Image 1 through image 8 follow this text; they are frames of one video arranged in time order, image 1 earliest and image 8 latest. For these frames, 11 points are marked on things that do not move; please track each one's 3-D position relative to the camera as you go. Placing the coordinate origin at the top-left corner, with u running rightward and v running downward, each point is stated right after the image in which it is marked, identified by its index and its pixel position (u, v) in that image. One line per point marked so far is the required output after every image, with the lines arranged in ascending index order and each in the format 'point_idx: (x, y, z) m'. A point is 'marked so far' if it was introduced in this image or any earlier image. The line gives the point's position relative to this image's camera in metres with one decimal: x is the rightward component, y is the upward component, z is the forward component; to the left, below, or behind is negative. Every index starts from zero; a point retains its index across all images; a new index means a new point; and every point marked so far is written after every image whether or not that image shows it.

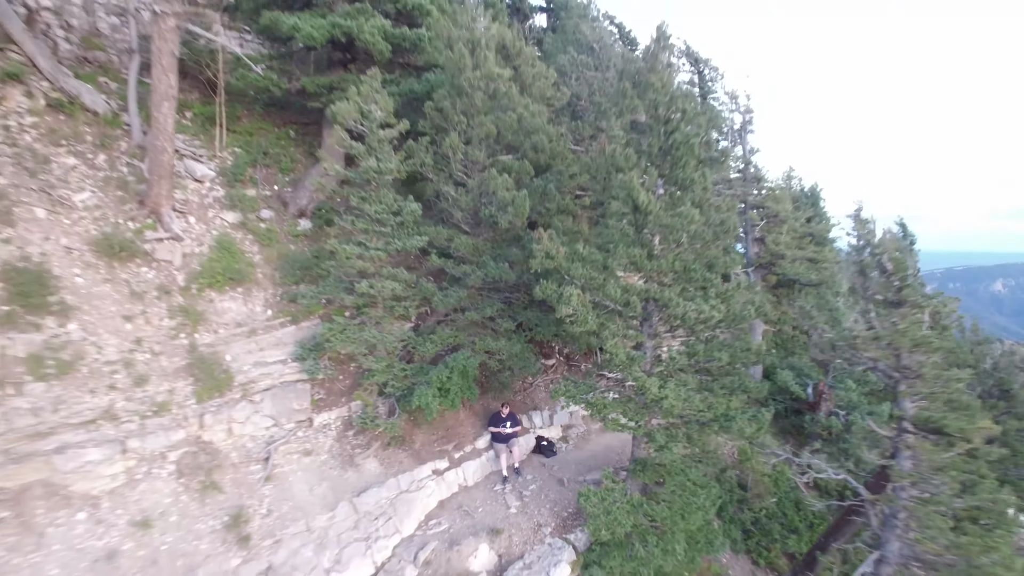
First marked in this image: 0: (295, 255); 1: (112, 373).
0: (-3.7, +0.5, +10.0) m
1: (-5.1, -1.0, +7.2) m
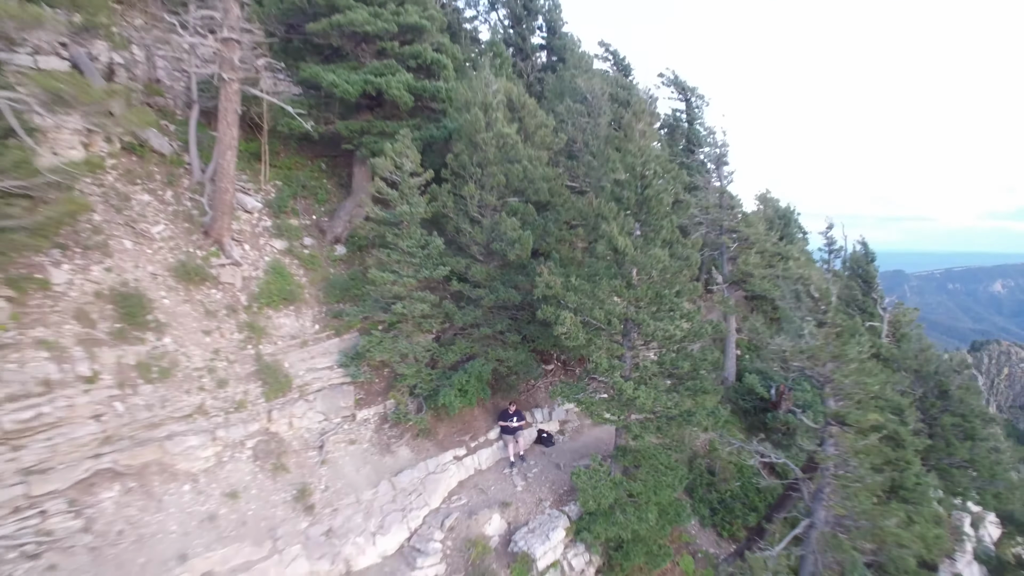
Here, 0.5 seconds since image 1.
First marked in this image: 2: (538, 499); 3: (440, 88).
0: (-3.6, +0.2, +11.8) m
1: (-5.0, -1.4, +9.0) m
2: (+0.4, -3.6, +9.7) m
3: (-1.6, +4.4, +12.4) m
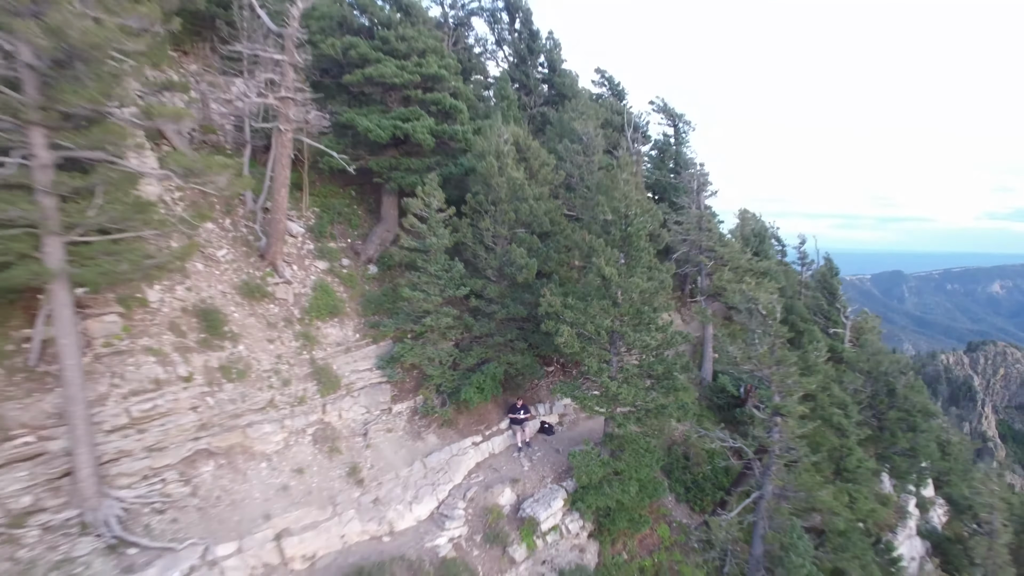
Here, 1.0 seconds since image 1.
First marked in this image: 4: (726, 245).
0: (-3.4, -0.2, +14.0) m
1: (-4.8, -1.7, +11.2) m
2: (+0.6, -3.9, +11.8) m
3: (-1.4, +4.1, +14.5) m
4: (+6.3, +1.3, +16.5) m
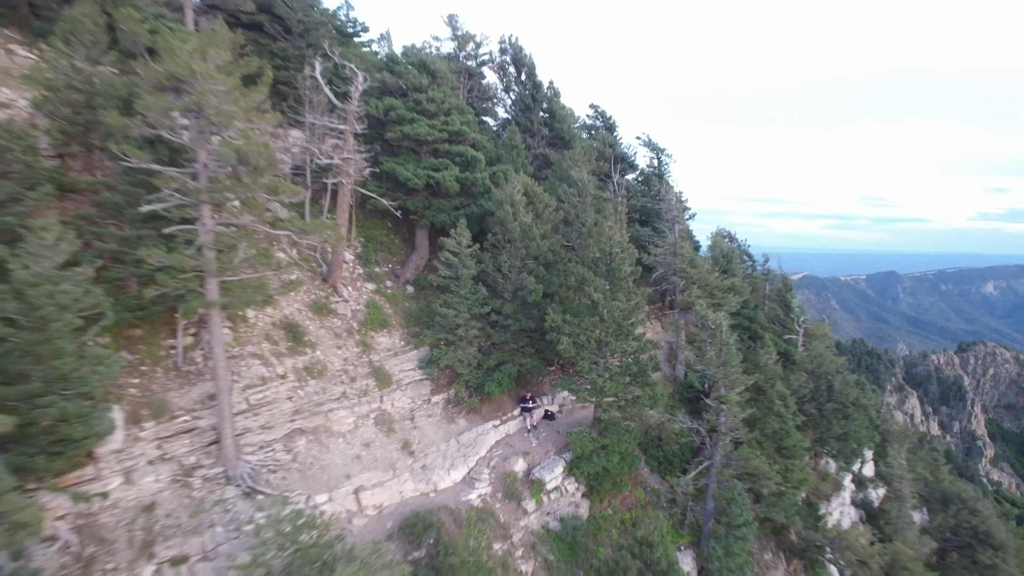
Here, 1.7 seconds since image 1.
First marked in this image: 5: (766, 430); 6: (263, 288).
0: (-3.1, -0.7, +17.5) m
1: (-4.5, -2.2, +14.7) m
2: (+0.9, -4.4, +15.4) m
3: (-1.1, +3.6, +18.1) m
4: (+6.6, +0.7, +20.1) m
5: (+7.3, -4.2, +16.3) m
6: (-5.5, 0.0, +12.6) m
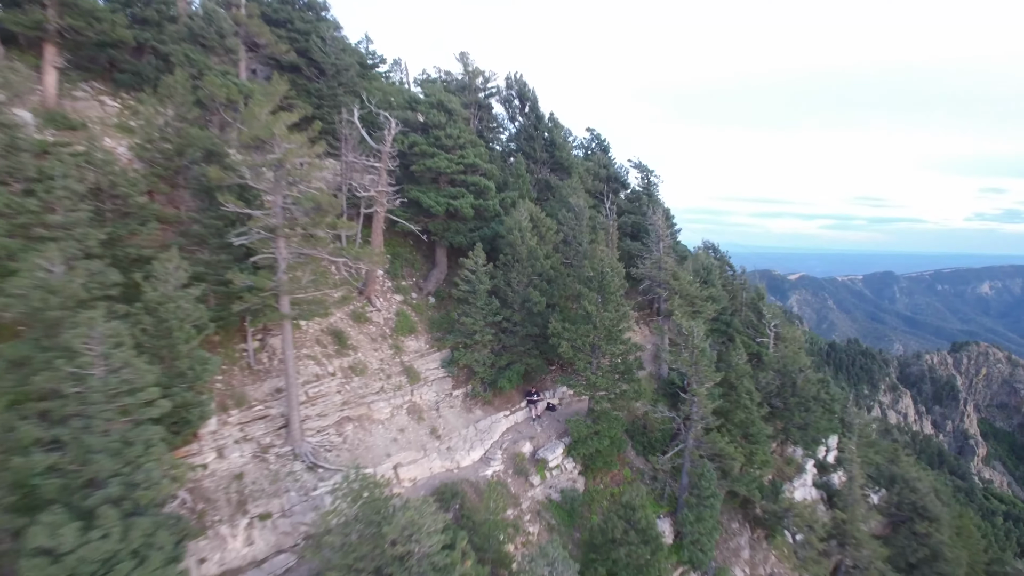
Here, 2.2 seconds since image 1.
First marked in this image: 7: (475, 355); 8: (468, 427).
0: (-2.9, -1.1, +20.5) m
1: (-4.3, -2.6, +17.6) m
2: (+1.2, -4.8, +18.4) m
3: (-0.9, +3.2, +21.1) m
4: (+6.8, +0.4, +23.2) m
5: (+7.6, -4.6, +19.3) m
6: (-5.2, -0.4, +15.6) m
7: (-1.3, -2.2, +18.5) m
8: (-1.4, -4.4, +17.9) m
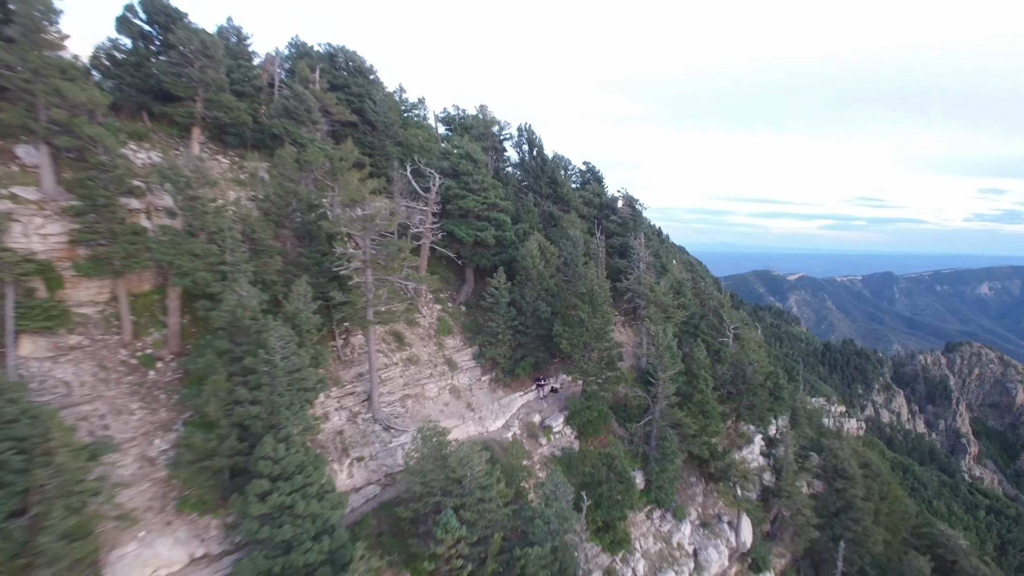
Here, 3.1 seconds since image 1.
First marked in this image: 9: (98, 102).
0: (-2.3, -1.6, +26.7) m
1: (-3.7, -3.2, +23.9) m
2: (+1.8, -5.4, +24.6) m
3: (-0.3, +2.6, +27.3) m
4: (+7.4, -0.2, +29.4) m
5: (+8.2, -5.1, +25.5) m
6: (-4.6, -0.9, +21.8) m
7: (-0.7, -2.7, +24.8) m
8: (-0.8, -5.0, +24.1) m
9: (-13.9, +6.2, +19.0) m
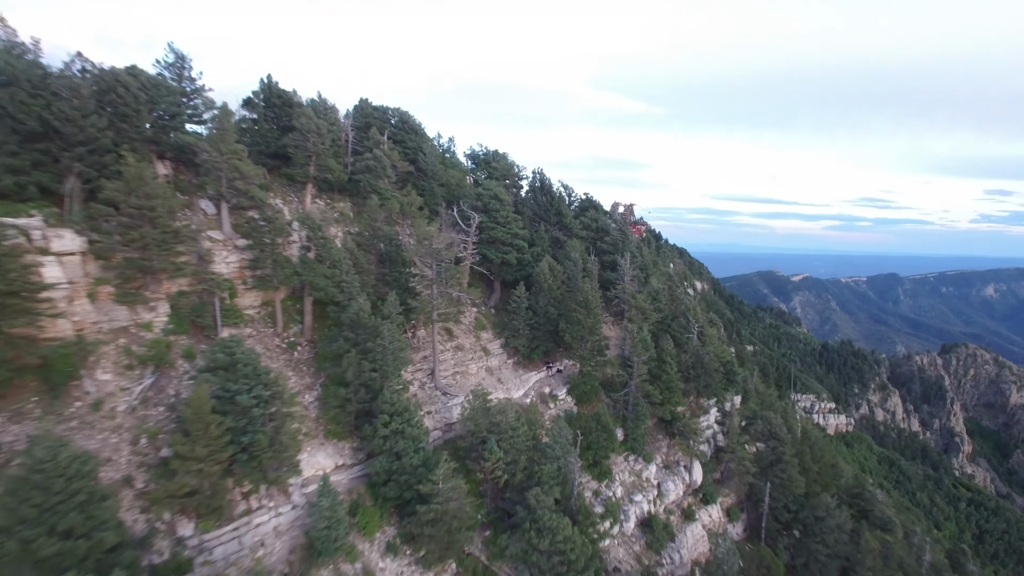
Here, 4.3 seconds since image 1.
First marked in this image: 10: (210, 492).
0: (-1.3, -2.1, +36.1) m
1: (-2.6, -3.7, +33.3) m
2: (+2.8, -5.9, +34.0) m
3: (+0.8, +2.1, +36.7) m
4: (+8.5, -0.7, +38.7) m
5: (+9.2, -5.7, +34.9) m
6: (-3.6, -1.4, +31.2) m
7: (+0.4, -3.2, +34.2) m
8: (+0.2, -5.5, +33.6) m
9: (-12.8, +5.8, +28.5) m
10: (-10.5, -7.0, +19.5) m
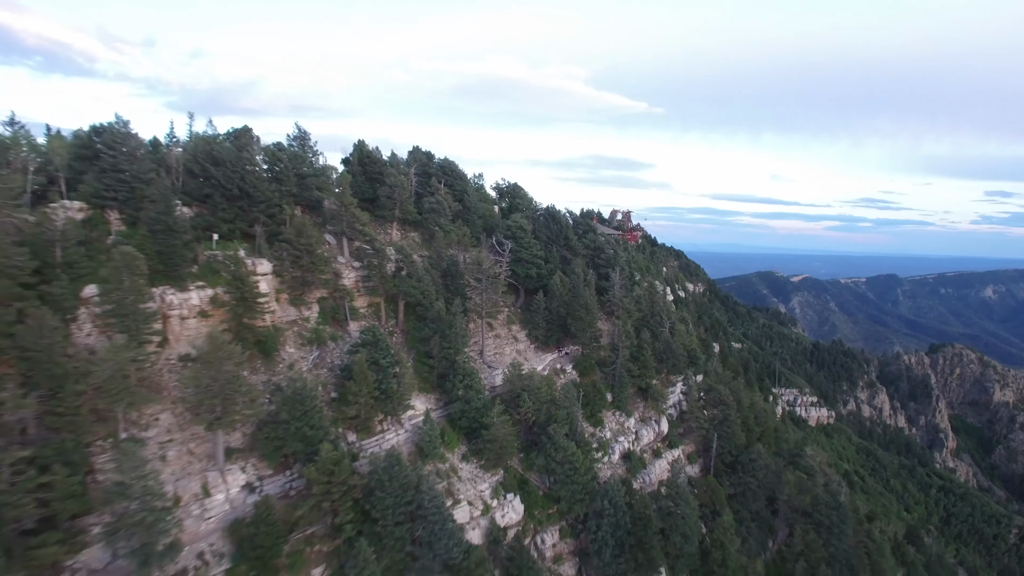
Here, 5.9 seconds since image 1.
0: (+0.6, -2.6, +49.9) m
1: (-0.8, -4.2, +47.1) m
2: (+4.6, -6.4, +47.8) m
3: (+2.6, +1.6, +50.5) m
4: (+10.3, -1.3, +52.6) m
5: (+11.0, -6.2, +48.7) m
6: (-1.7, -1.9, +45.0) m
7: (+2.2, -3.8, +48.0) m
8: (+2.0, -6.0, +47.4) m
9: (-11.0, +5.3, +42.3) m
10: (-8.7, -7.6, +33.3) m
